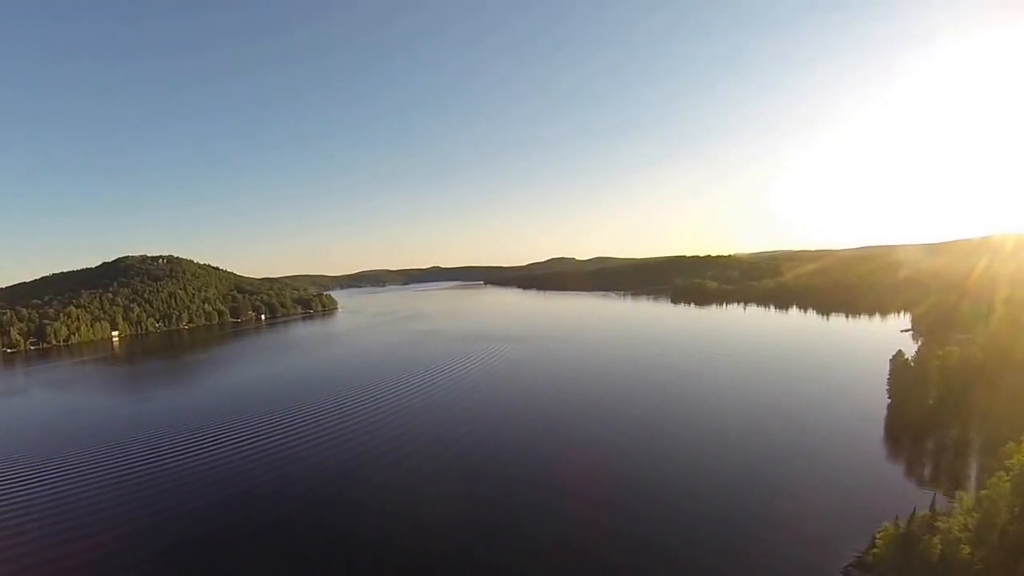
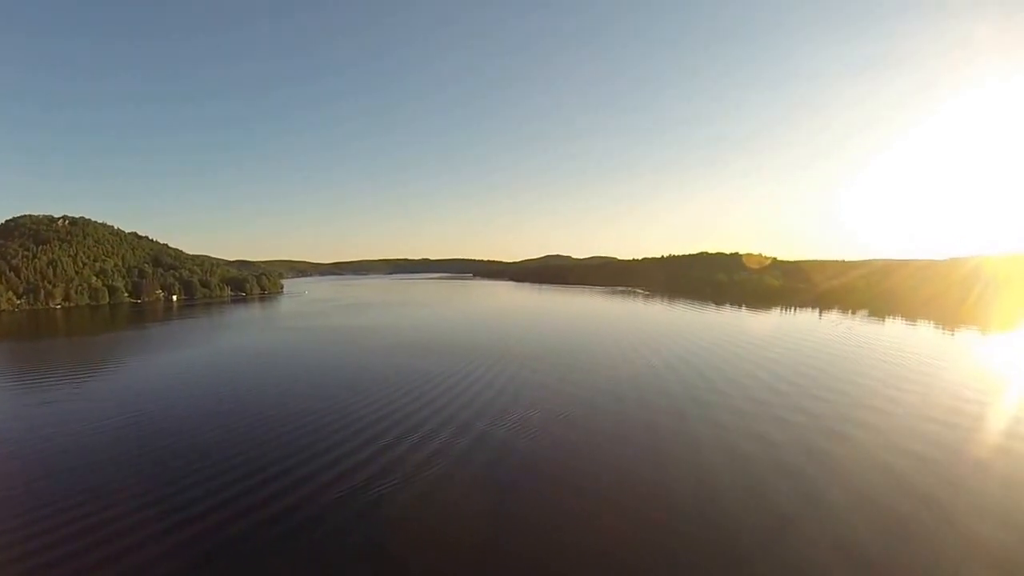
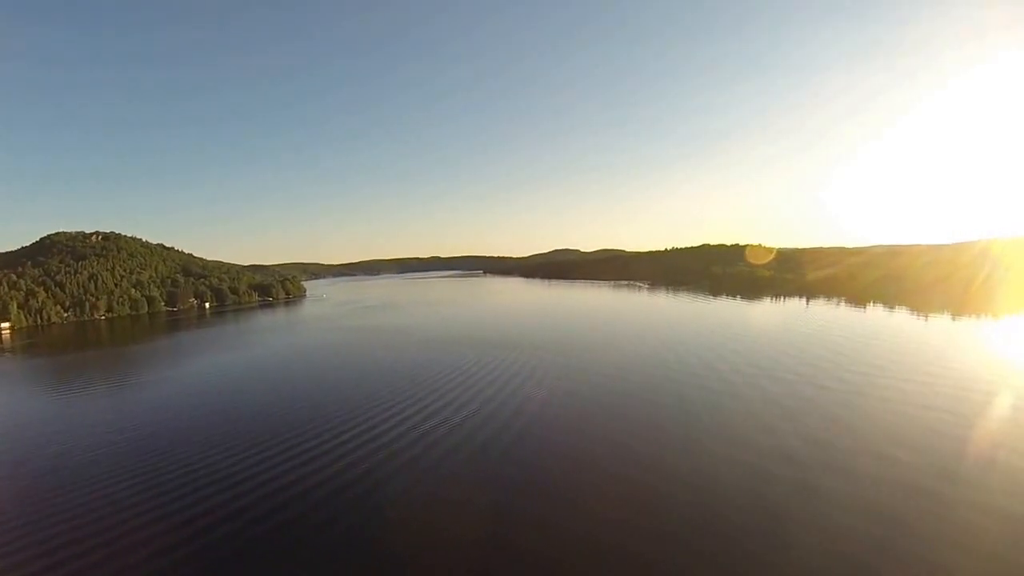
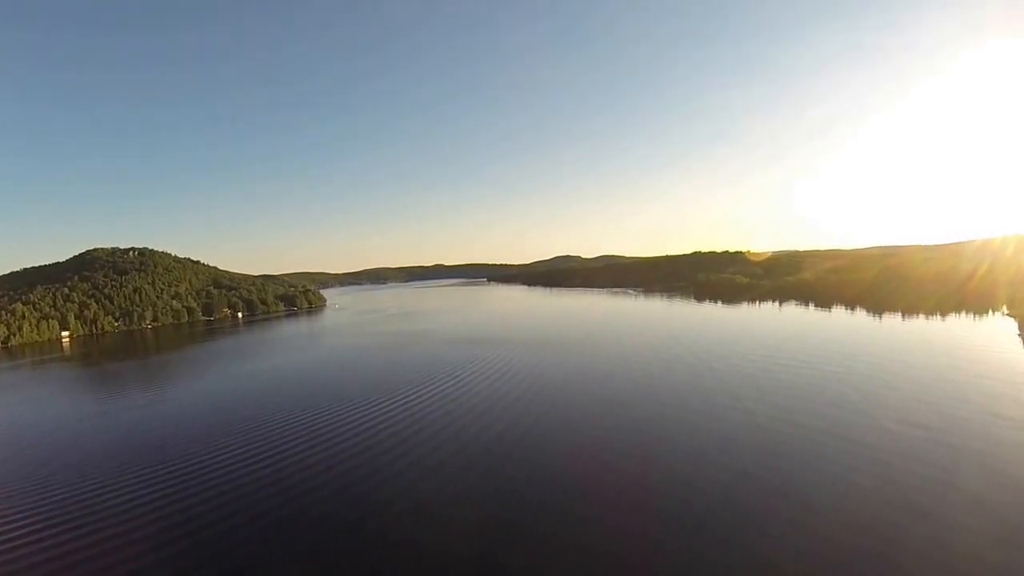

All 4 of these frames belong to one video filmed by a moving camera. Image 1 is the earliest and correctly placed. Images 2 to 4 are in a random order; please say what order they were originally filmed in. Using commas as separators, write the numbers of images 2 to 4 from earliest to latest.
4, 3, 2
